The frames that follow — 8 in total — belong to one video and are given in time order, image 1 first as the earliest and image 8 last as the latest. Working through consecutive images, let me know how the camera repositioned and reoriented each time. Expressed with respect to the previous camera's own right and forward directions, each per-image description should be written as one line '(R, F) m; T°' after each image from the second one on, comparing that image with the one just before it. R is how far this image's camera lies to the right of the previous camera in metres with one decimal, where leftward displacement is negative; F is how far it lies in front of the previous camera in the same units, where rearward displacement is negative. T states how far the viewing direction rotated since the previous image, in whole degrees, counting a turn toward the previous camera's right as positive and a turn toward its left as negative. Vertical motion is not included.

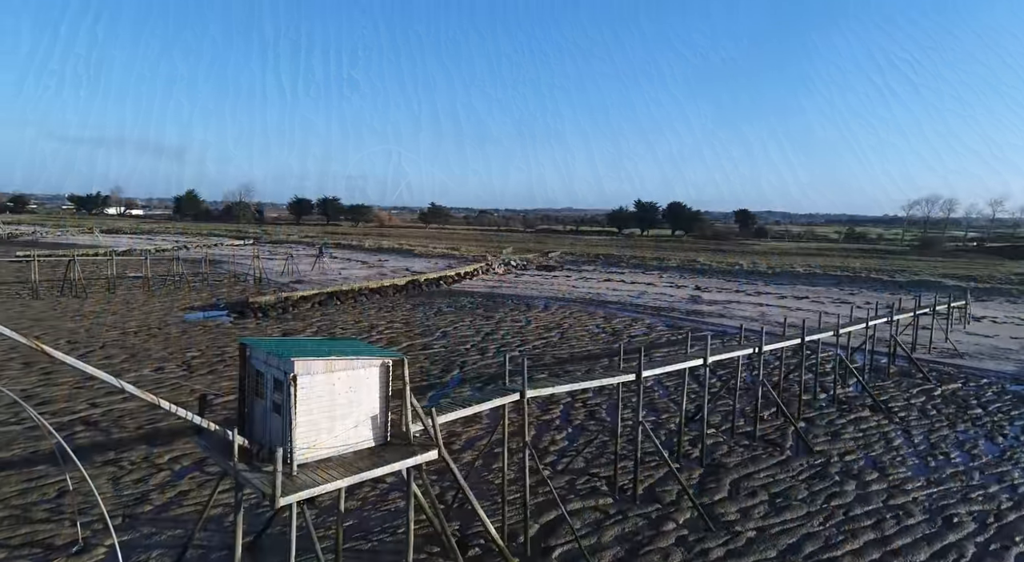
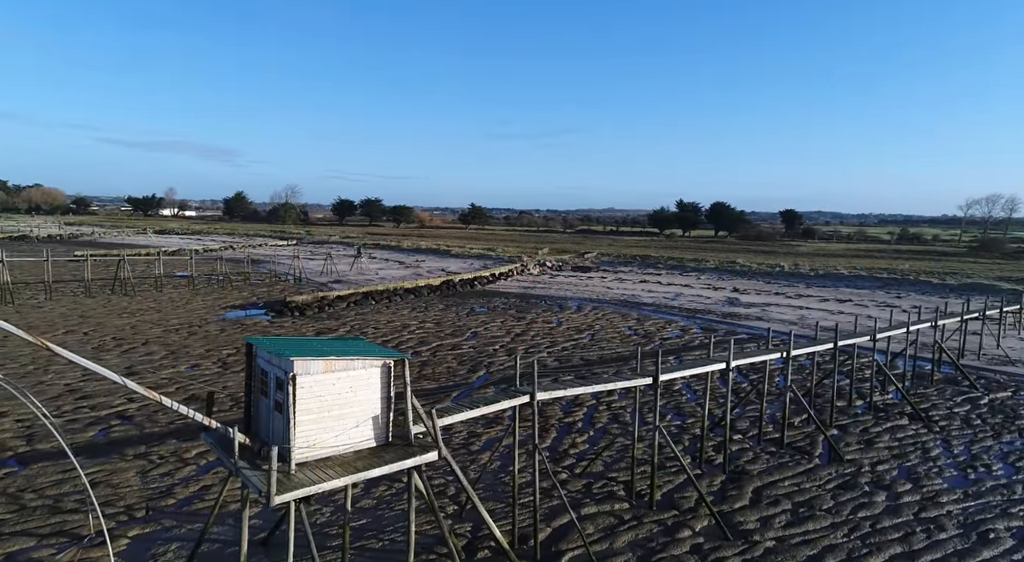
(+0.4, 0.0) m; -4°
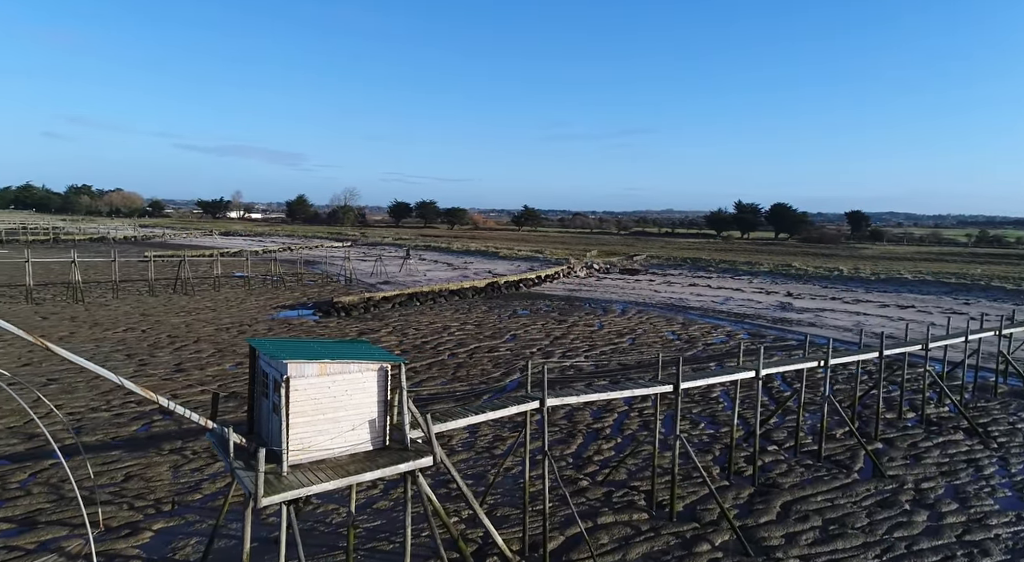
(+0.6, +0.1) m; -5°
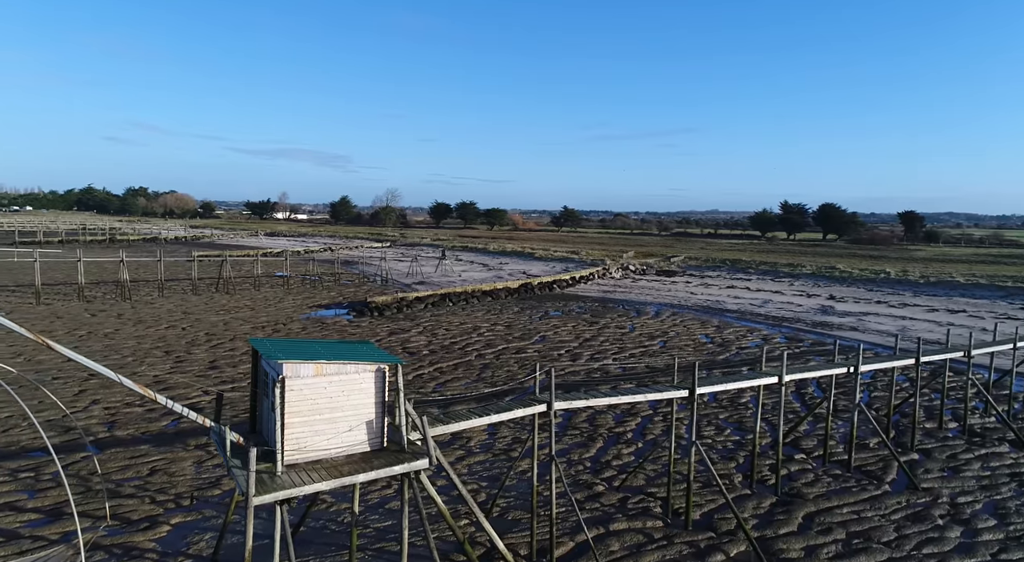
(+0.4, +0.1) m; -4°
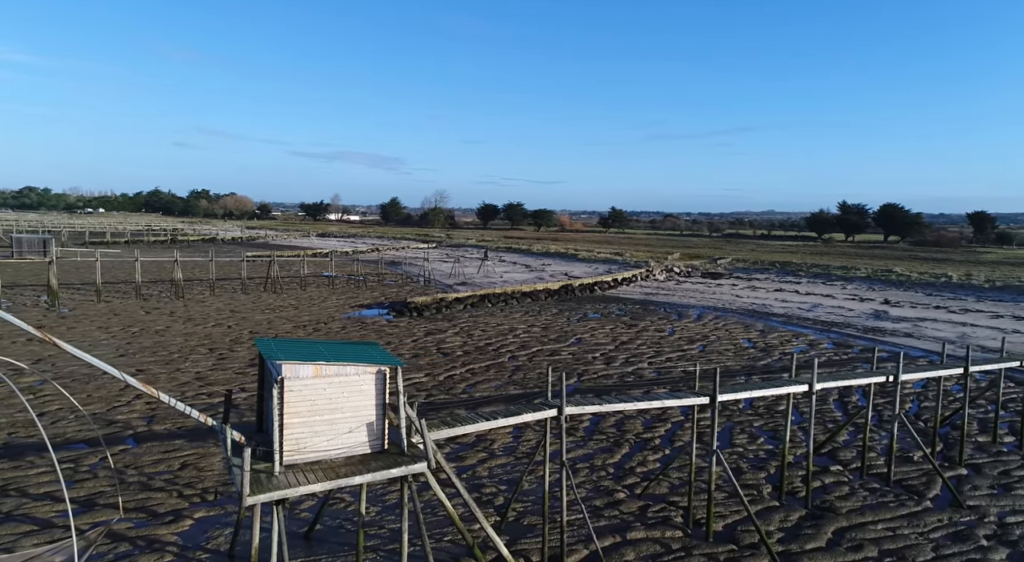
(+0.4, +0.1) m; -4°
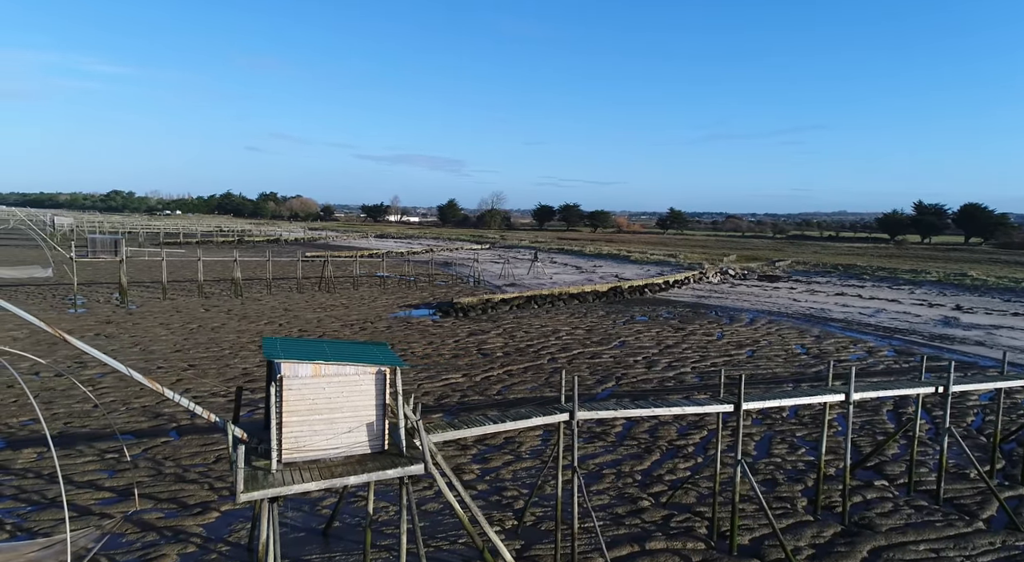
(+0.5, +0.1) m; -5°
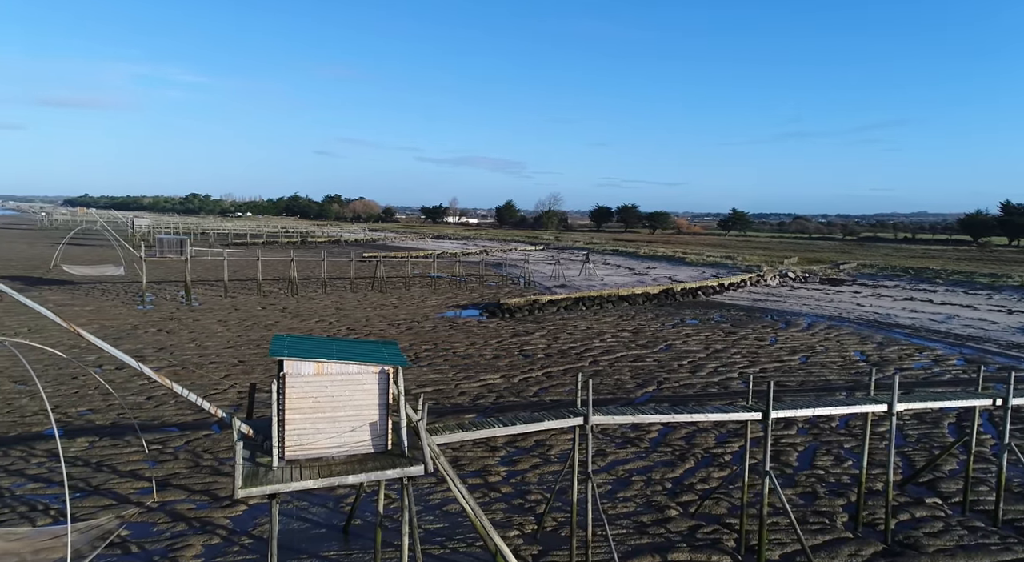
(+0.5, +0.2) m; -5°
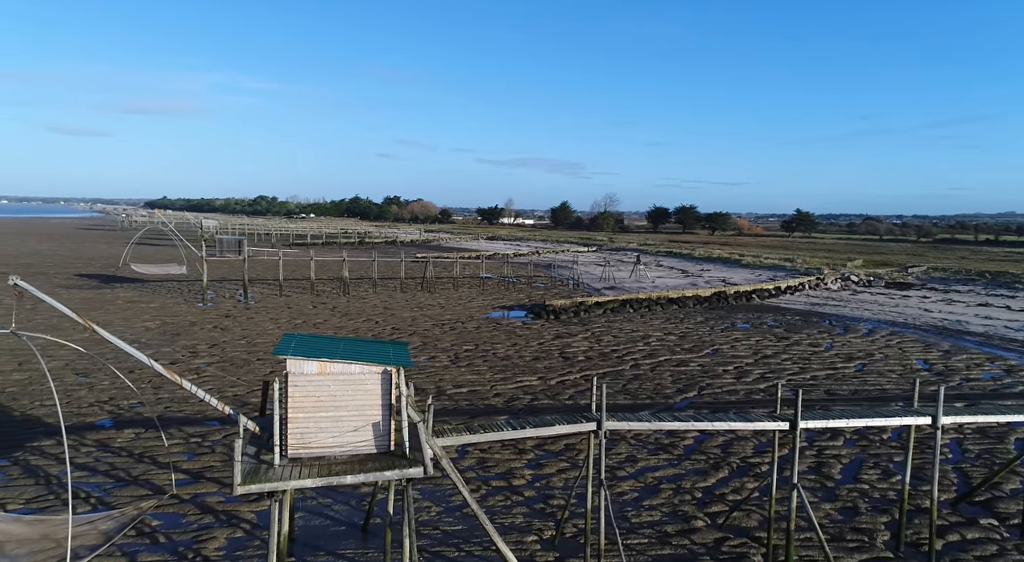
(+0.5, +0.2) m; -5°
